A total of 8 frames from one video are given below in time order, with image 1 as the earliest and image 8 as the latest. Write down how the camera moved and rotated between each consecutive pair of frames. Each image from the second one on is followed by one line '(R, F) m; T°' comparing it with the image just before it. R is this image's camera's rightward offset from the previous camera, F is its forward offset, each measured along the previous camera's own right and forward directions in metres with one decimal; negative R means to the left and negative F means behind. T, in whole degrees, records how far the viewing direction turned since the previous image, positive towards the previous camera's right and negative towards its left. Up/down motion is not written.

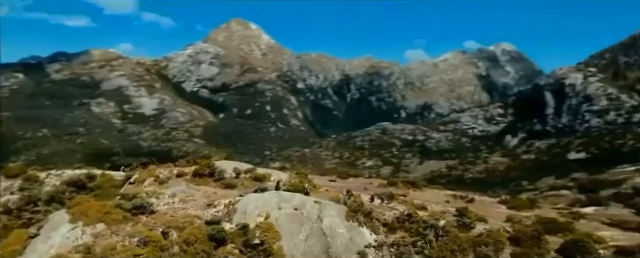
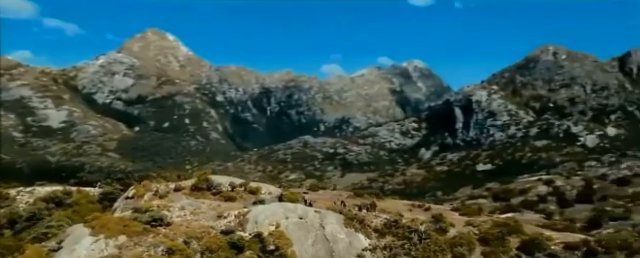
(-3.2, -2.4) m; +8°
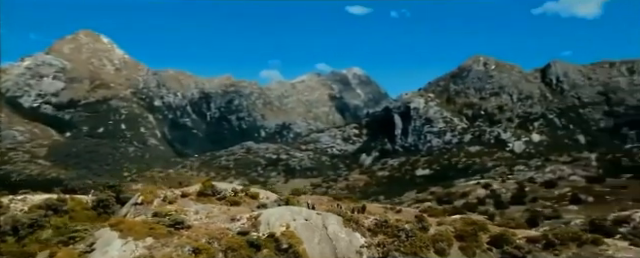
(-2.8, -2.8) m; +6°
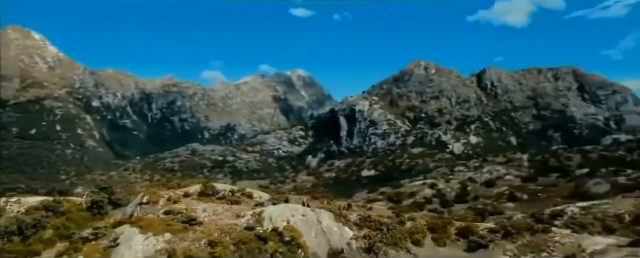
(-2.6, -3.2) m; +6°
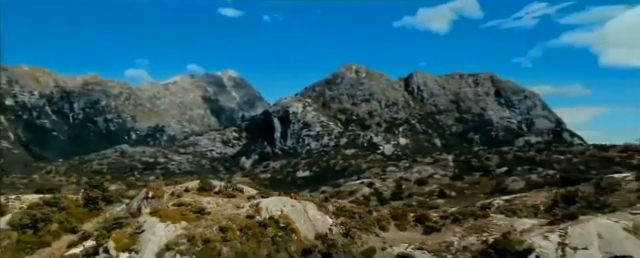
(-3.4, -5.2) m; +7°
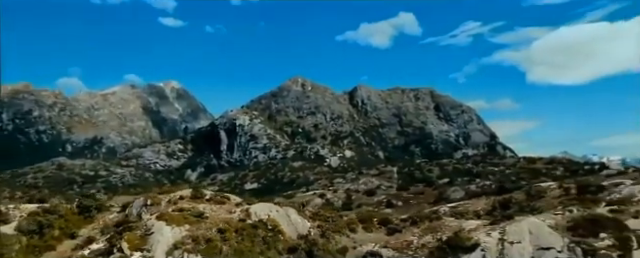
(-2.6, -5.2) m; +6°
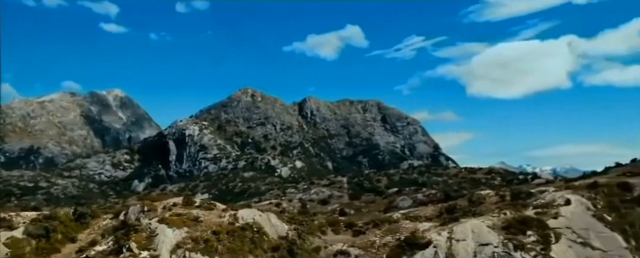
(-2.4, -6.1) m; +5°
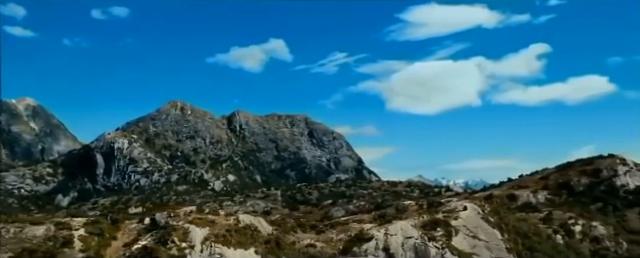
(-6.0, -18.1) m; +8°
